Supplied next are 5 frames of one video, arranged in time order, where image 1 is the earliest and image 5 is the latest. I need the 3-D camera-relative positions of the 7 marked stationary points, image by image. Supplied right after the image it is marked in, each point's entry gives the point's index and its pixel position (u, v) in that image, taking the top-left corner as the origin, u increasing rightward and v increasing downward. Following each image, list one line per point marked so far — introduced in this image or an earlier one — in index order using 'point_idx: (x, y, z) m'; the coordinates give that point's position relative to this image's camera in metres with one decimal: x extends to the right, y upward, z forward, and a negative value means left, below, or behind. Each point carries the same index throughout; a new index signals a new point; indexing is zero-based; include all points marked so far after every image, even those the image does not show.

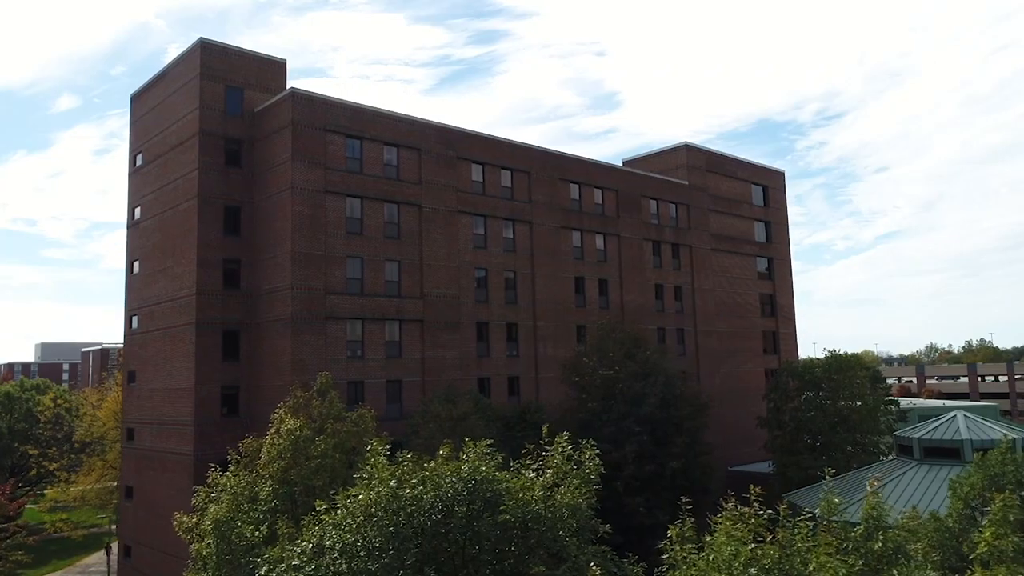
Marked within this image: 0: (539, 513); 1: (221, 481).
0: (+0.4, -3.8, +12.8) m
1: (-7.0, -4.6, +17.9) m
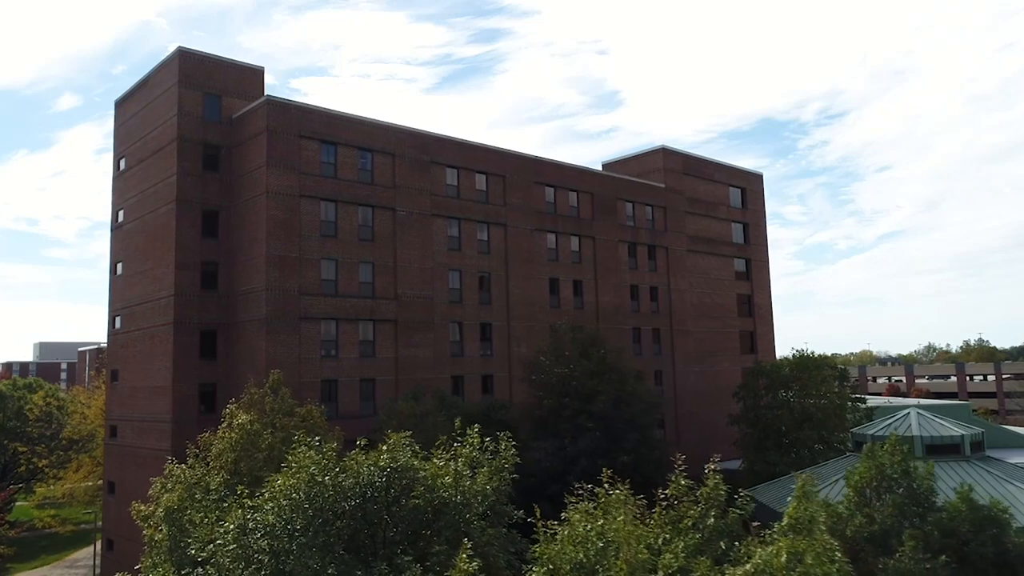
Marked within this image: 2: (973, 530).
0: (-1.2, -3.9, +13.9) m
1: (-8.6, -4.7, +19.1) m
2: (+8.8, -4.6, +14.3) m
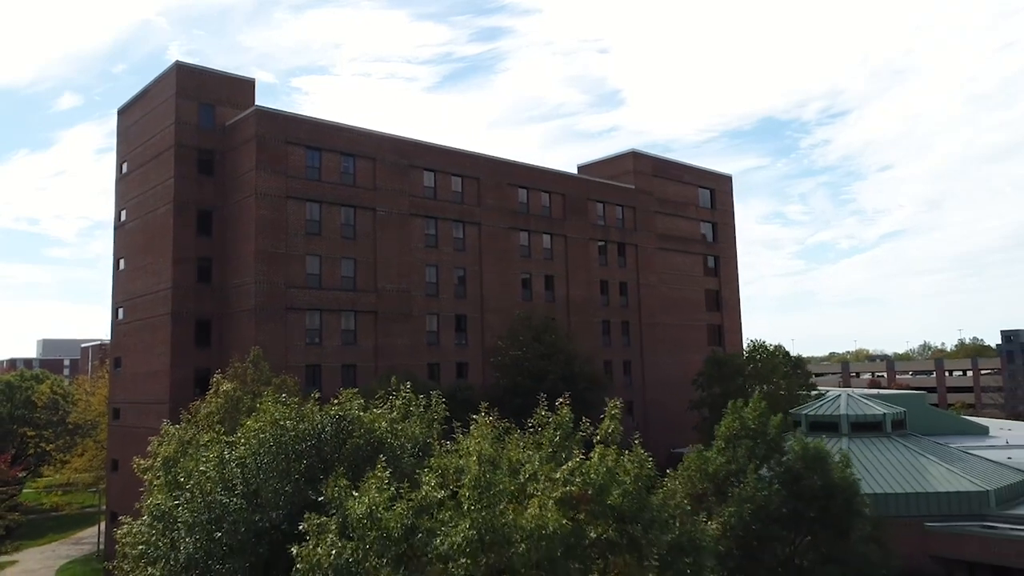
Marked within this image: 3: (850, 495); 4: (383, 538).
0: (-2.9, -3.5, +17.6) m
1: (-10.3, -4.3, +22.8) m
2: (+7.0, -4.3, +17.9) m
3: (+8.0, -4.8, +17.7) m
4: (-2.0, -3.9, +11.7) m
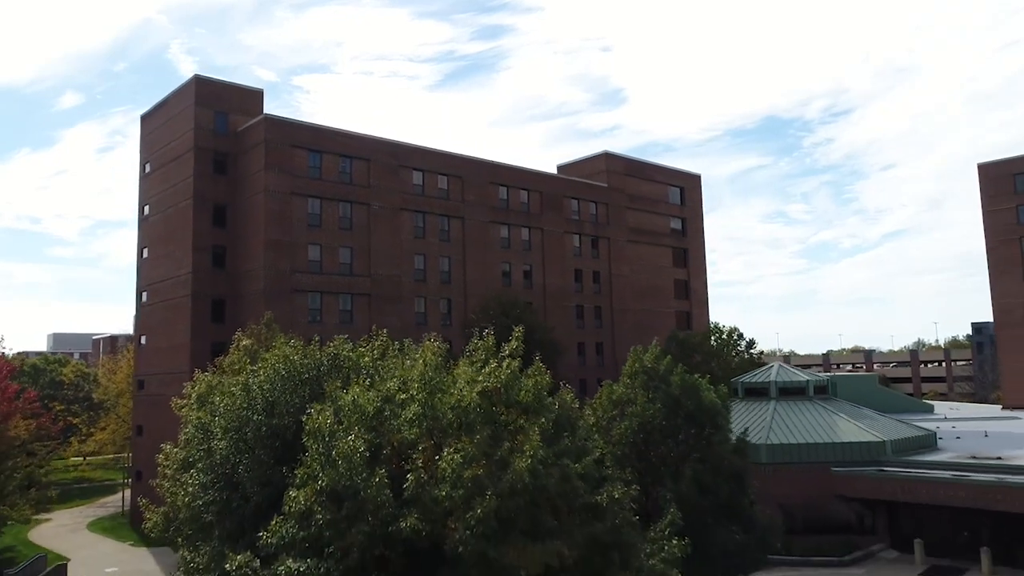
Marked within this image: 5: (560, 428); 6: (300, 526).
0: (-4.5, -2.6, +23.6) m
1: (-11.9, -3.4, +28.8) m
2: (+5.4, -3.3, +24.0) m
3: (+6.4, -3.9, +23.7) m
4: (-3.5, -3.0, +17.7) m
5: (+1.2, -3.6, +19.4) m
6: (-4.8, -5.4, +16.8) m
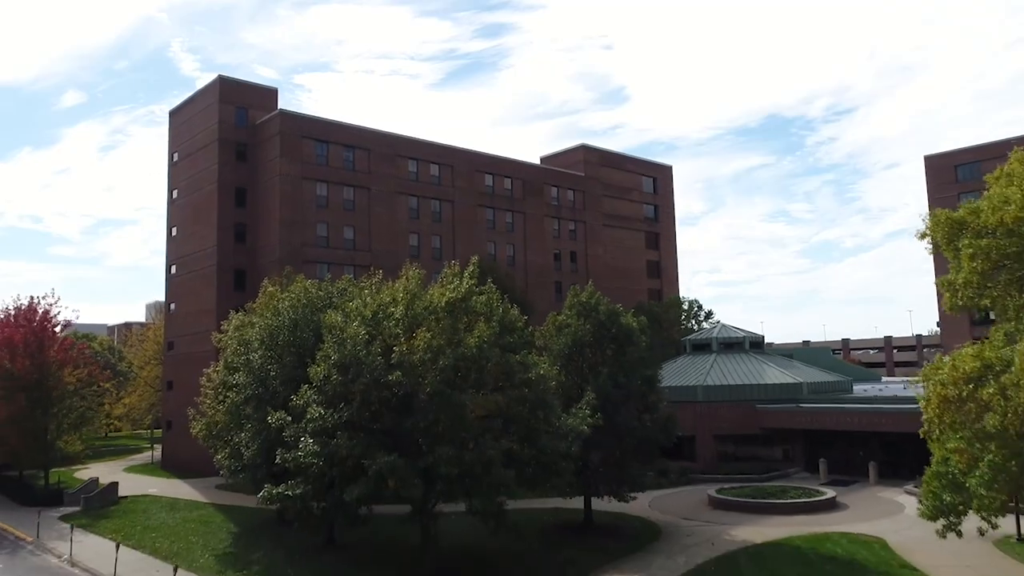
0: (-5.9, -0.6, +31.2) m
1: (-13.3, -1.3, +36.4) m
2: (+4.0, -1.3, +31.5) m
3: (+5.0, -1.9, +31.2) m
4: (-5.0, -1.0, +25.3) m
5: (-0.2, -1.6, +27.0) m
6: (-6.2, -3.3, +24.4) m
